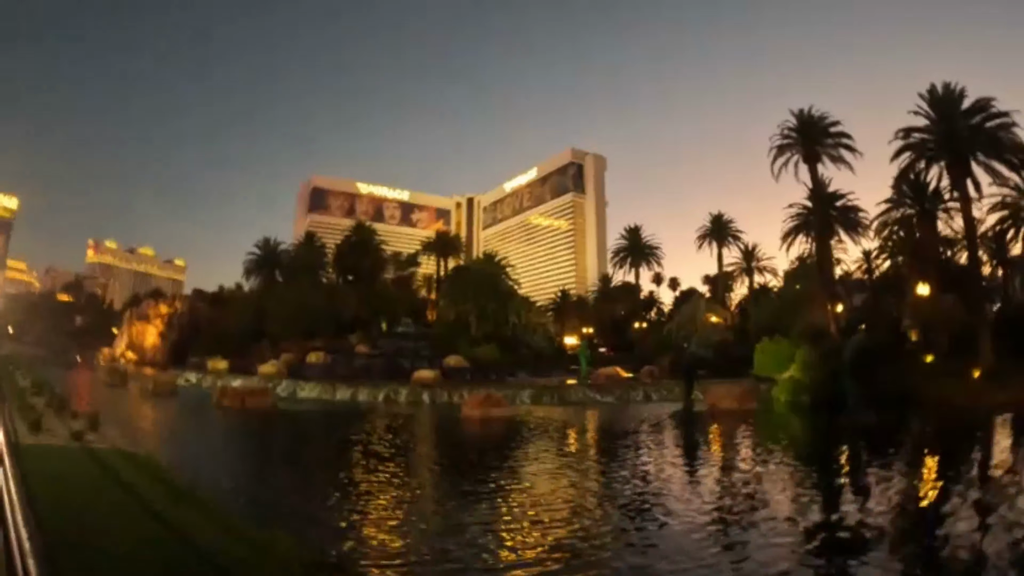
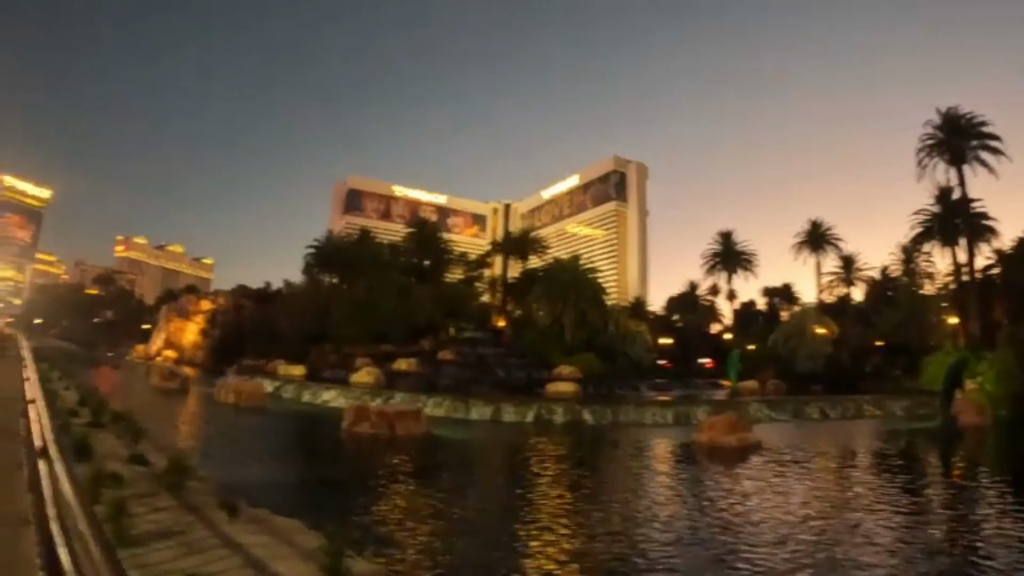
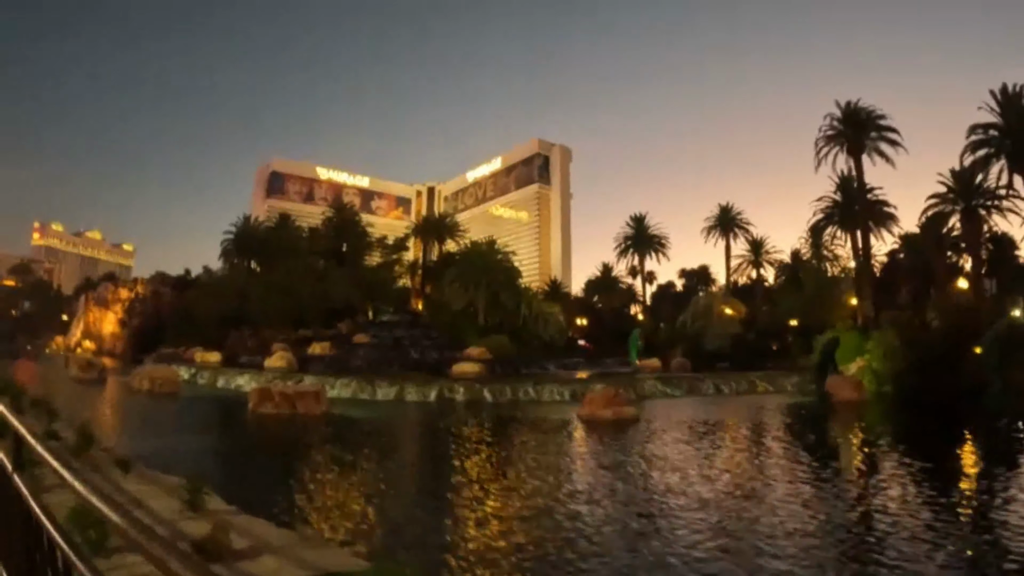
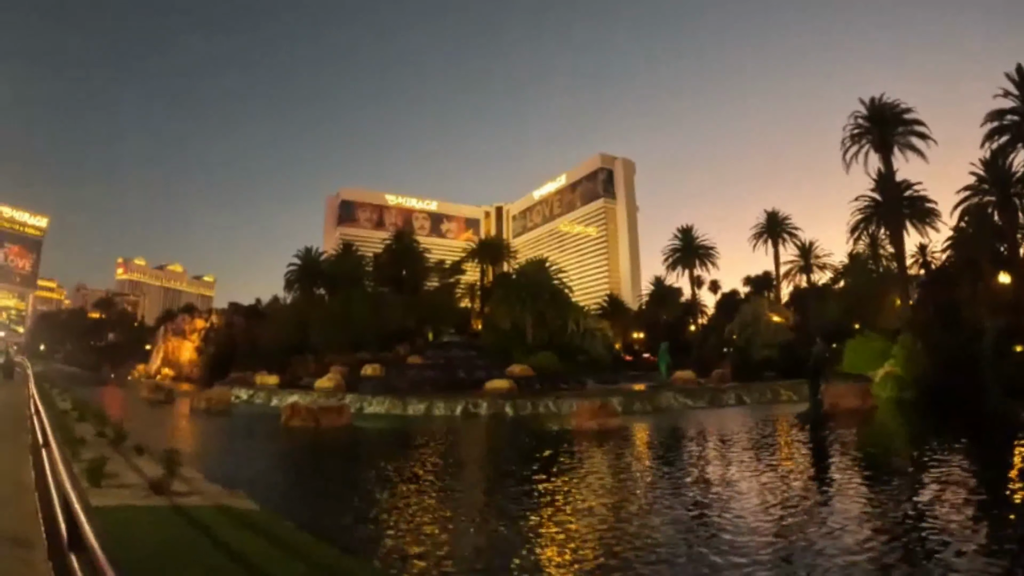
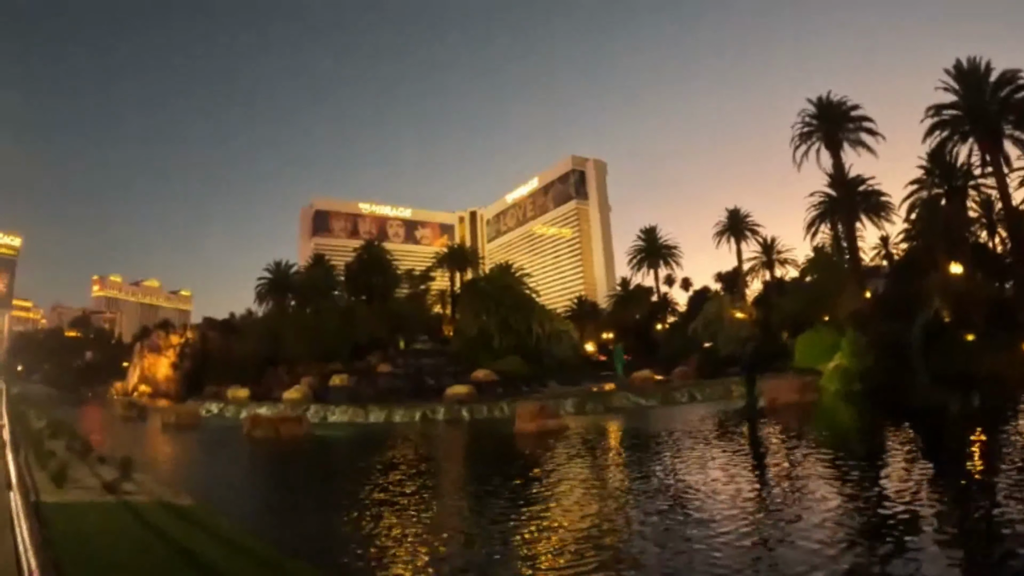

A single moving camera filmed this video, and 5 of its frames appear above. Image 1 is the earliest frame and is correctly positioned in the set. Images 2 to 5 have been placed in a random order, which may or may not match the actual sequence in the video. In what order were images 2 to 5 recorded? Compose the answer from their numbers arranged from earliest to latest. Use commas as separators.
5, 4, 3, 2
